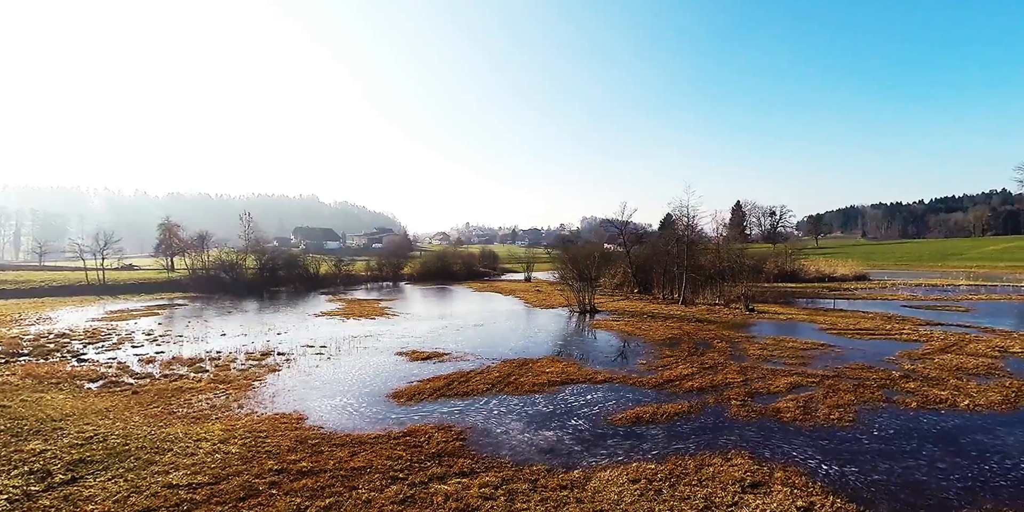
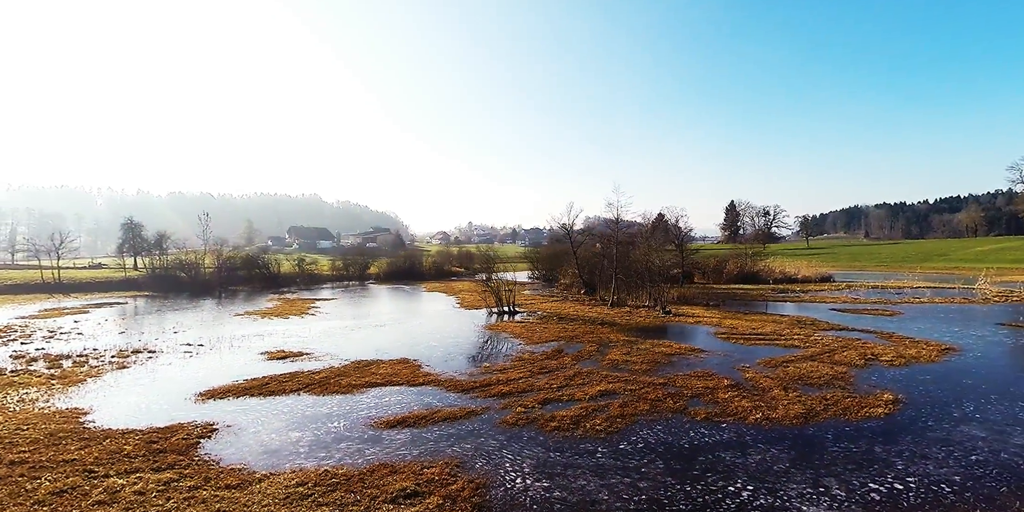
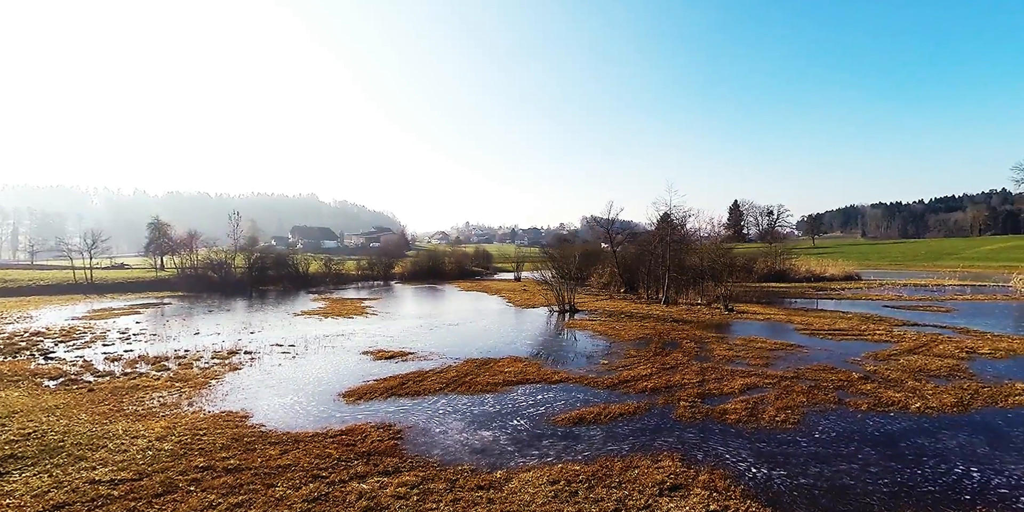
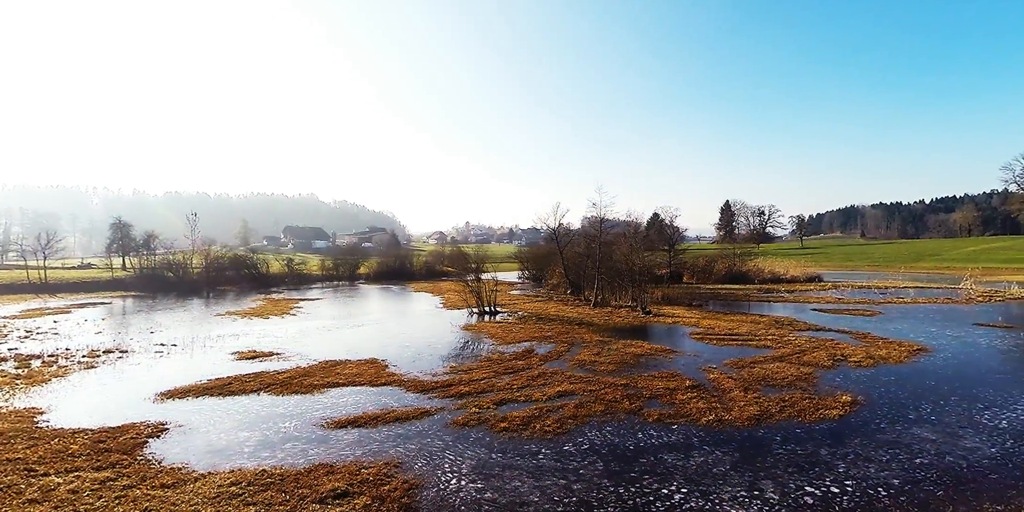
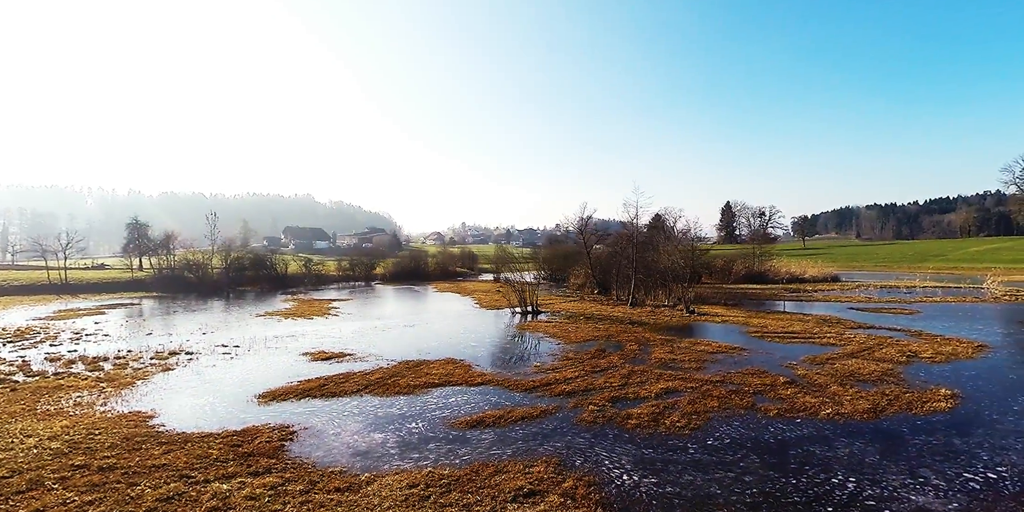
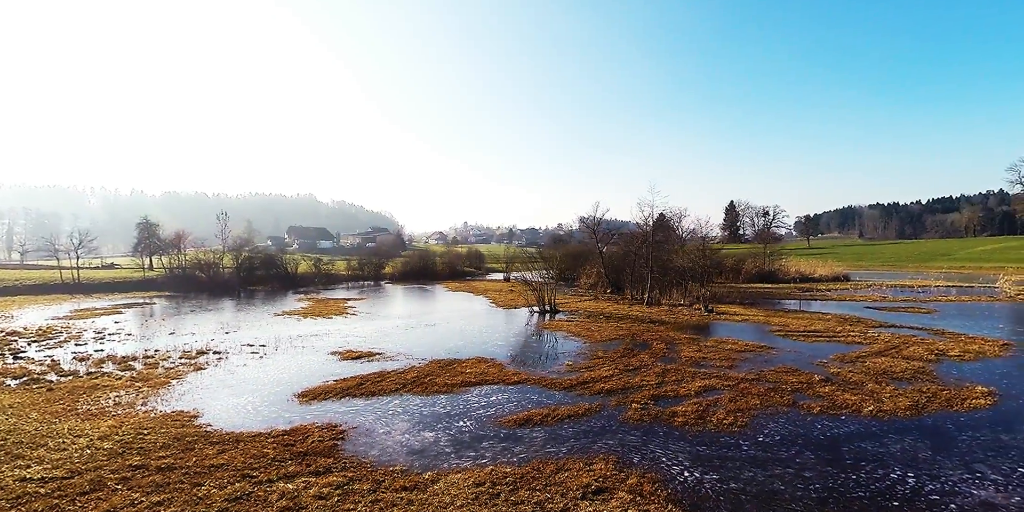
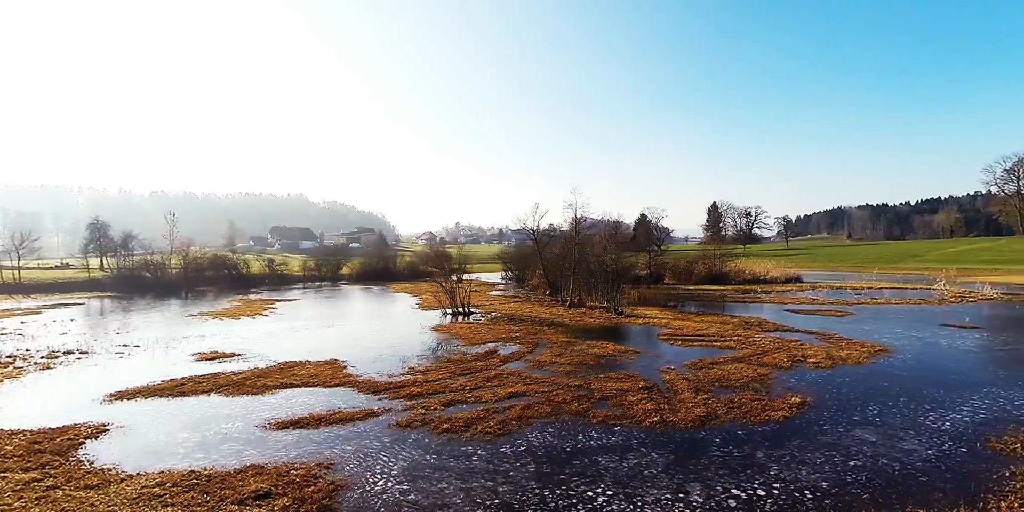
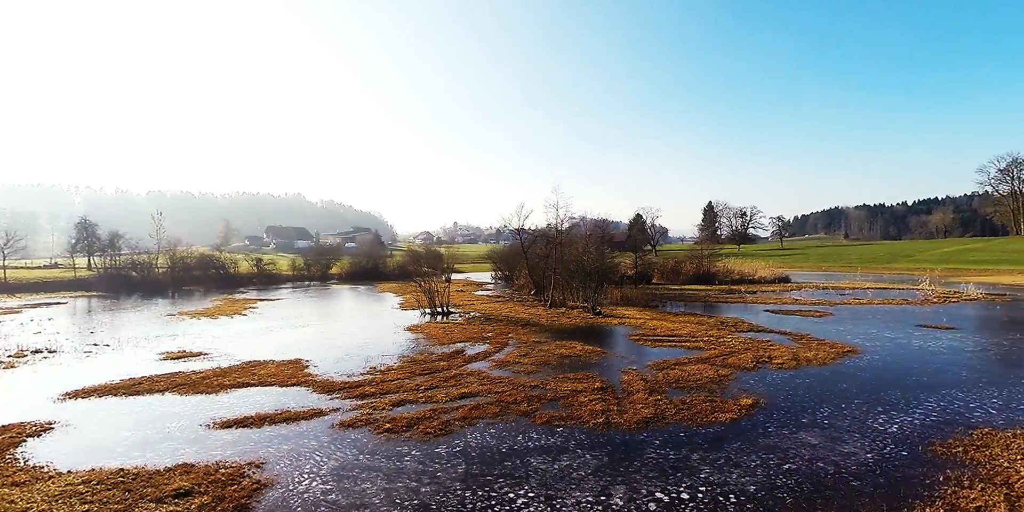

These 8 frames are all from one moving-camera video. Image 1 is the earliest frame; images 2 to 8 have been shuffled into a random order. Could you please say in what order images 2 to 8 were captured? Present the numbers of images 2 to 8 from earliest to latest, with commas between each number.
3, 6, 5, 2, 4, 7, 8
